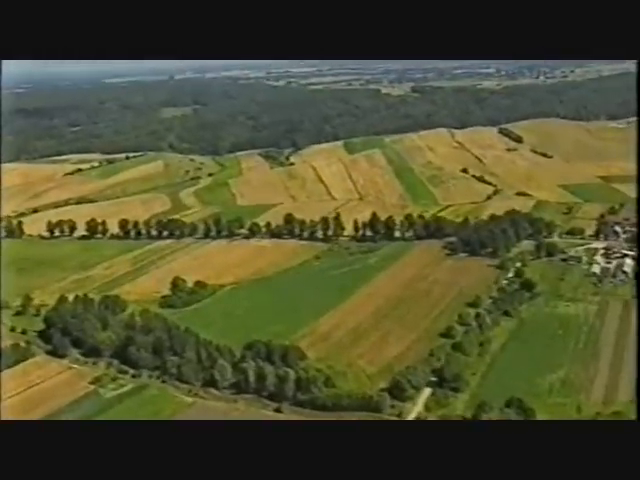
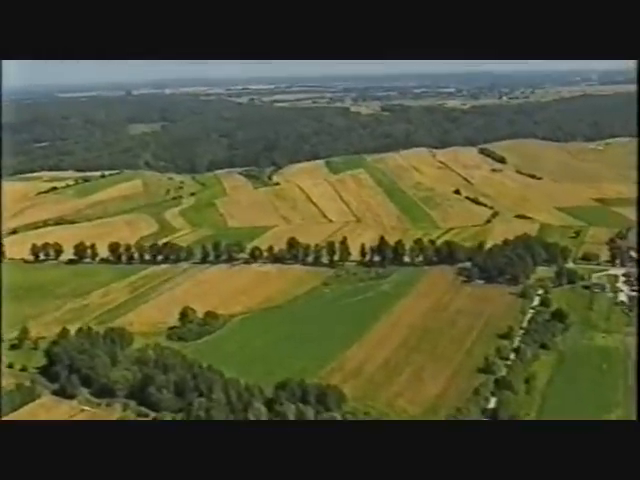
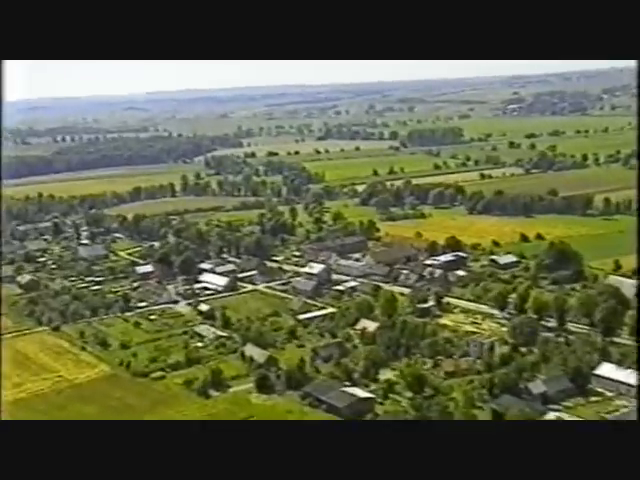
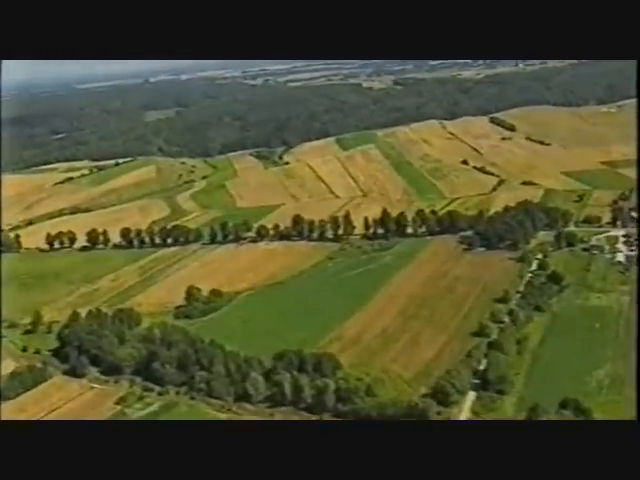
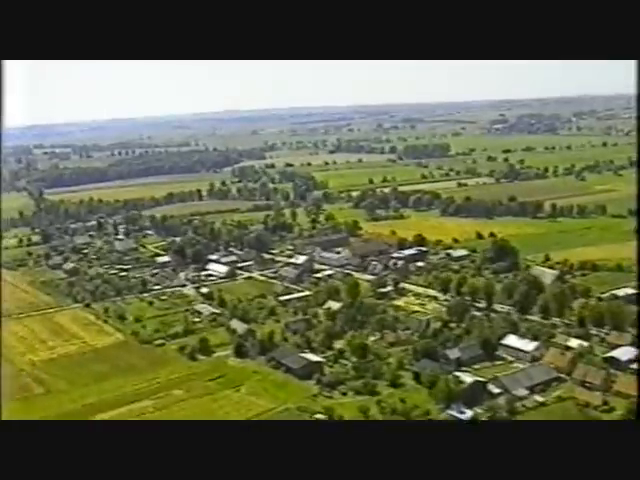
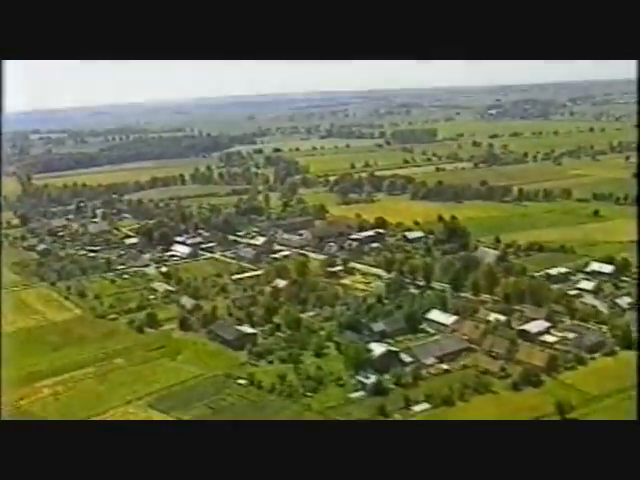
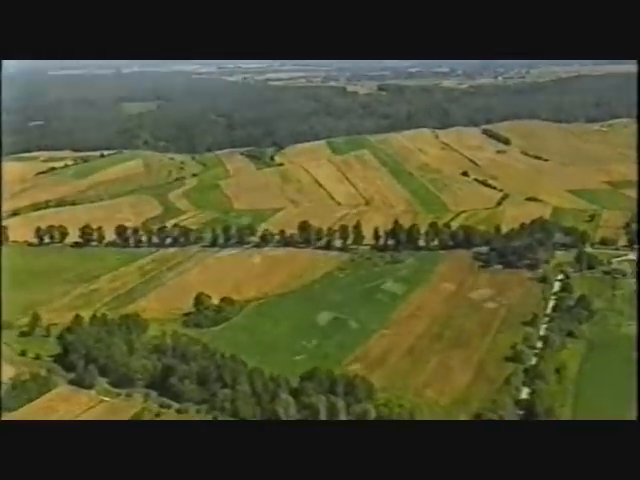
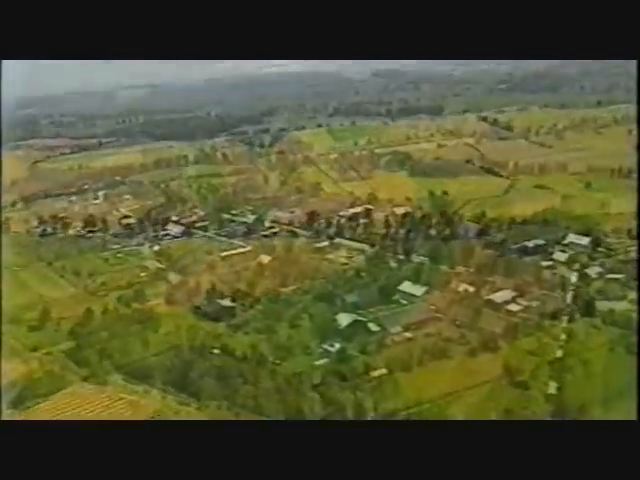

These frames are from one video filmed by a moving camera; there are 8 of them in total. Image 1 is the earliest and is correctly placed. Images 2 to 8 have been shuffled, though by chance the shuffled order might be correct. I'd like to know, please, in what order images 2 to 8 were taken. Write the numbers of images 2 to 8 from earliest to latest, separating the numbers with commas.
4, 2, 7, 8, 6, 5, 3
